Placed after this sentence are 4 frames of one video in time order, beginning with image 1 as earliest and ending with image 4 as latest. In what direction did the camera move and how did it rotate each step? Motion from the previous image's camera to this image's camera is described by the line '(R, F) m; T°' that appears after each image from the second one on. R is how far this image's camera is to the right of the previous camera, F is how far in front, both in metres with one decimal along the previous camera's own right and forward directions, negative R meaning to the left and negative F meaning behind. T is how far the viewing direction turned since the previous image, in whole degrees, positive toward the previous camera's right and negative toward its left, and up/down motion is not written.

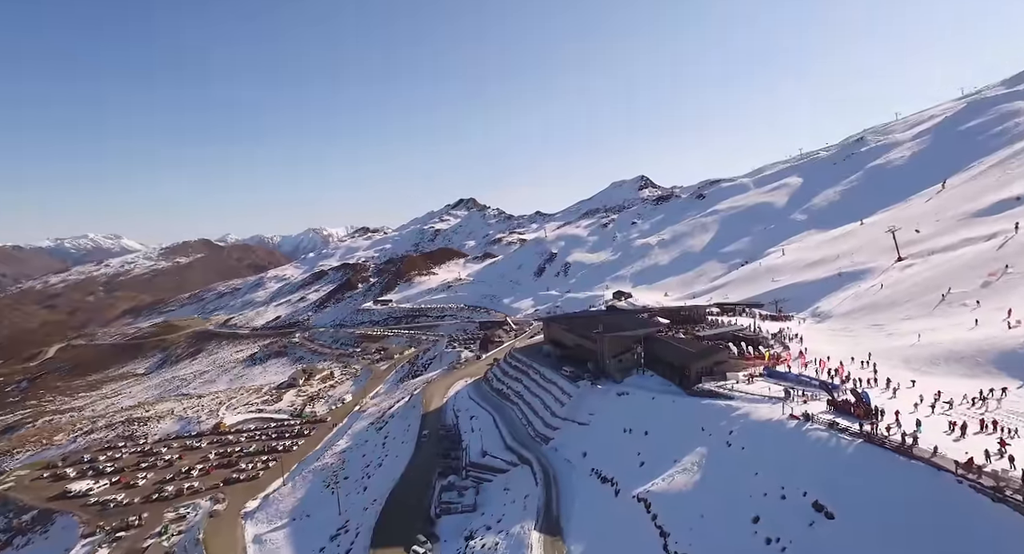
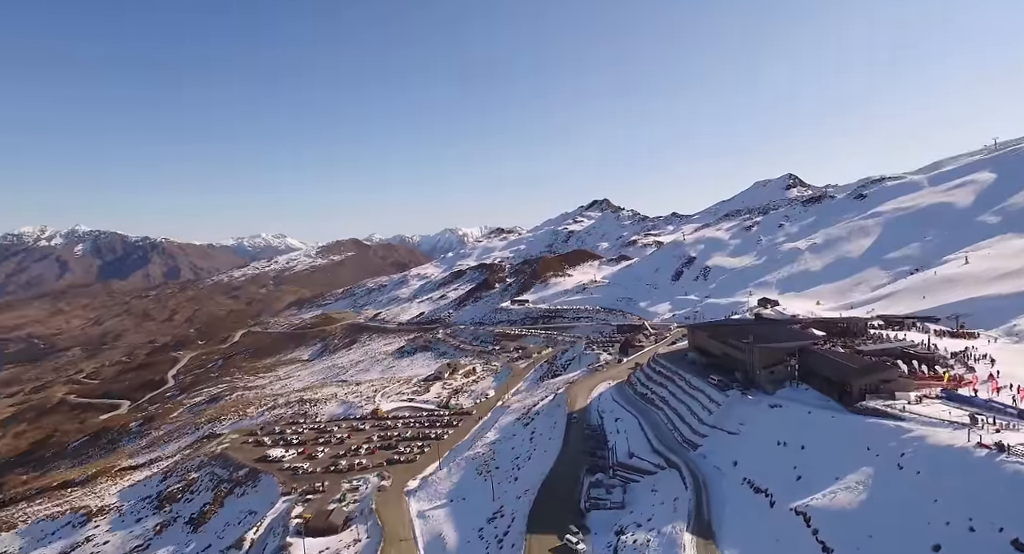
(-0.4, -0.7) m; -13°
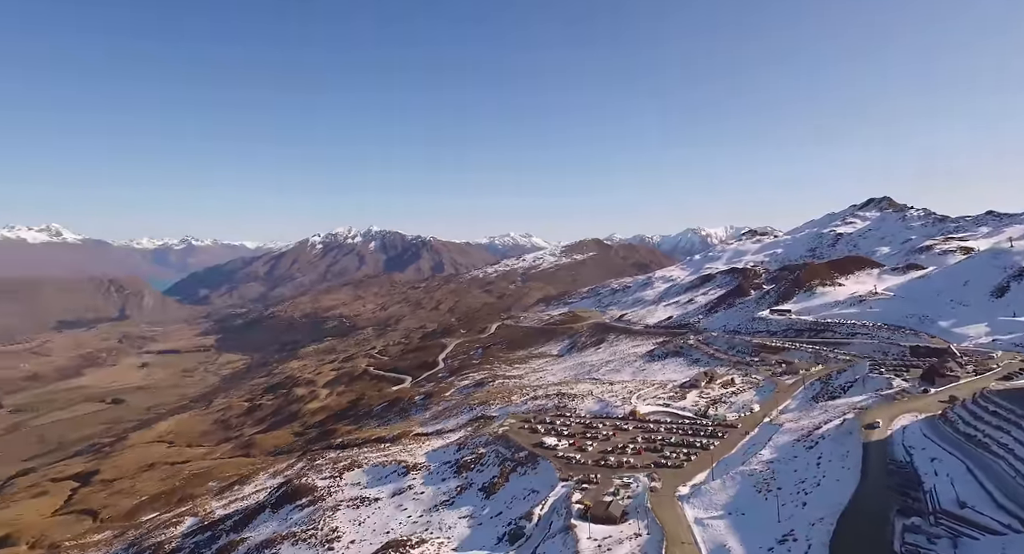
(-1.0, -1.0) m; -23°
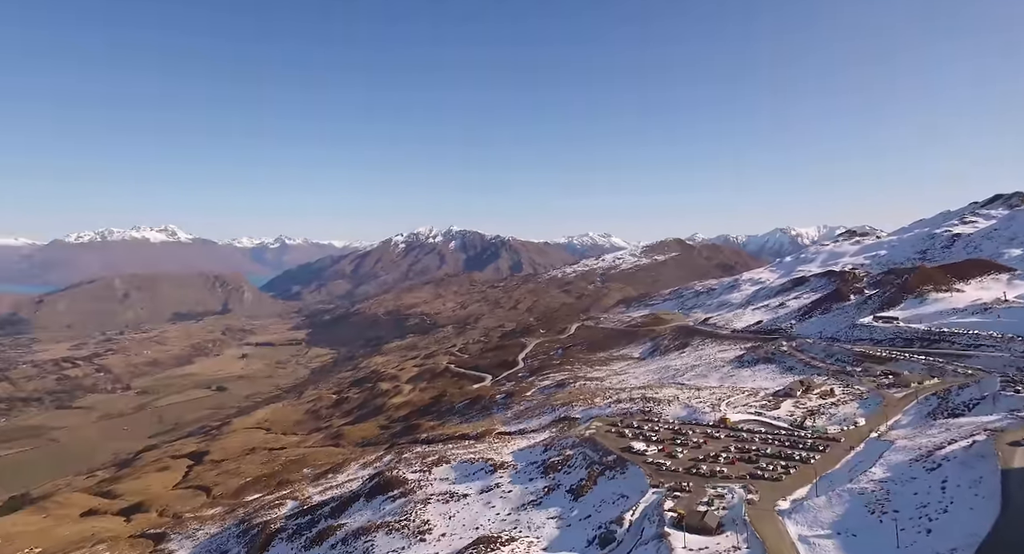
(-0.4, -0.2) m; -8°
